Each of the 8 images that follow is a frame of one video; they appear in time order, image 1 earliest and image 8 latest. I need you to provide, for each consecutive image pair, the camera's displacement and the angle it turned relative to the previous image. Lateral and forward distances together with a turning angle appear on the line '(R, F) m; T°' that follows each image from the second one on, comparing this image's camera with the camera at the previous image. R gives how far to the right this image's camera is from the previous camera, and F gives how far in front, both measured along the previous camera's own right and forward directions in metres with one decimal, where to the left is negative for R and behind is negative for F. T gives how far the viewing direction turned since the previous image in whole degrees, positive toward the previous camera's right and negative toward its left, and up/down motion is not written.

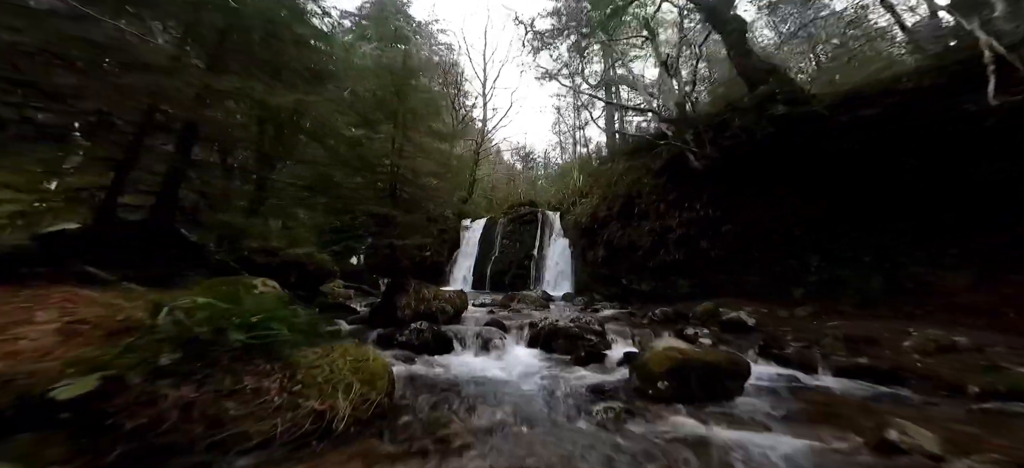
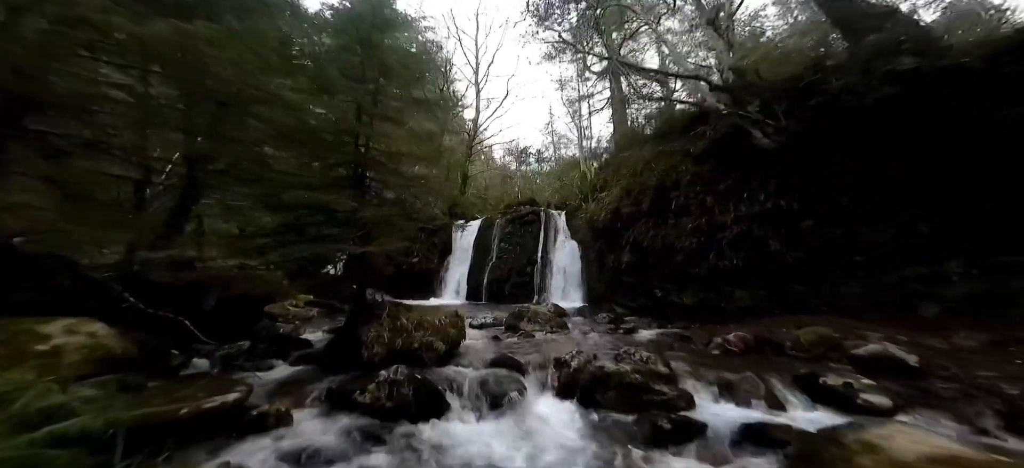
(-0.4, +2.1) m; +2°
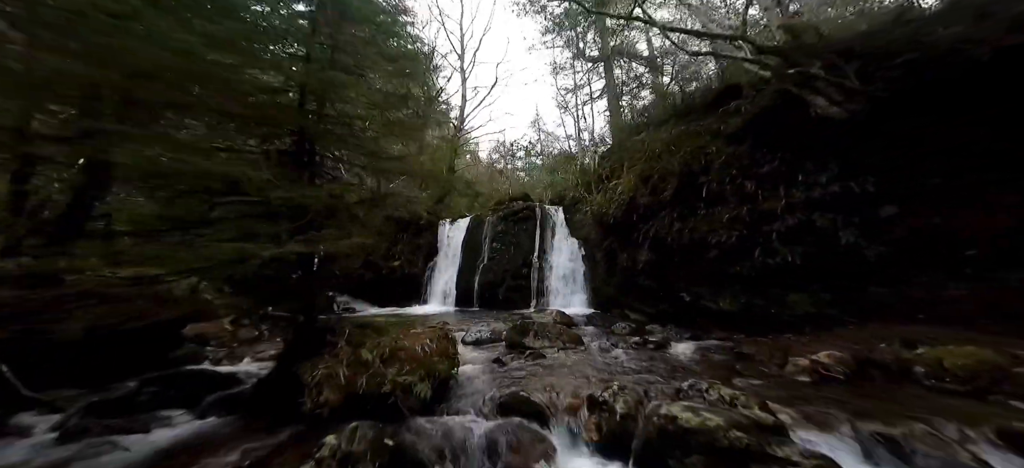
(-0.3, +1.5) m; +3°
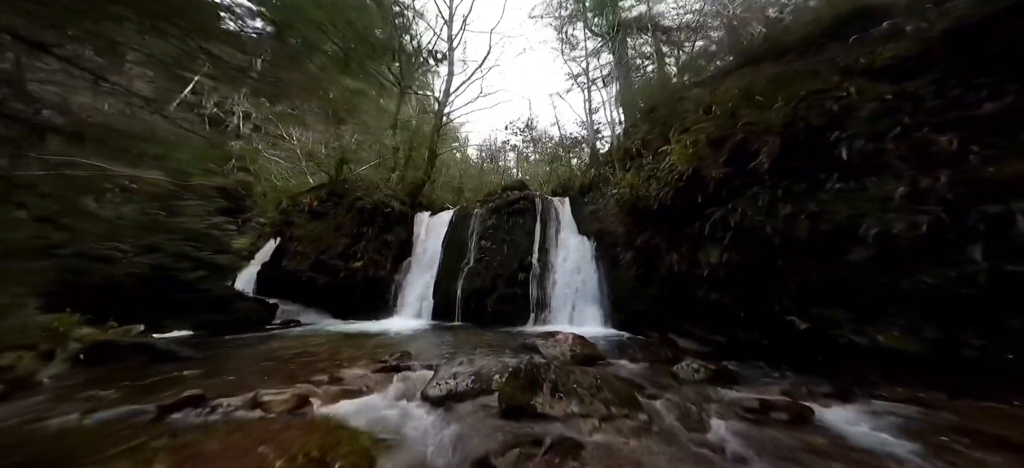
(-0.2, +2.9) m; +2°
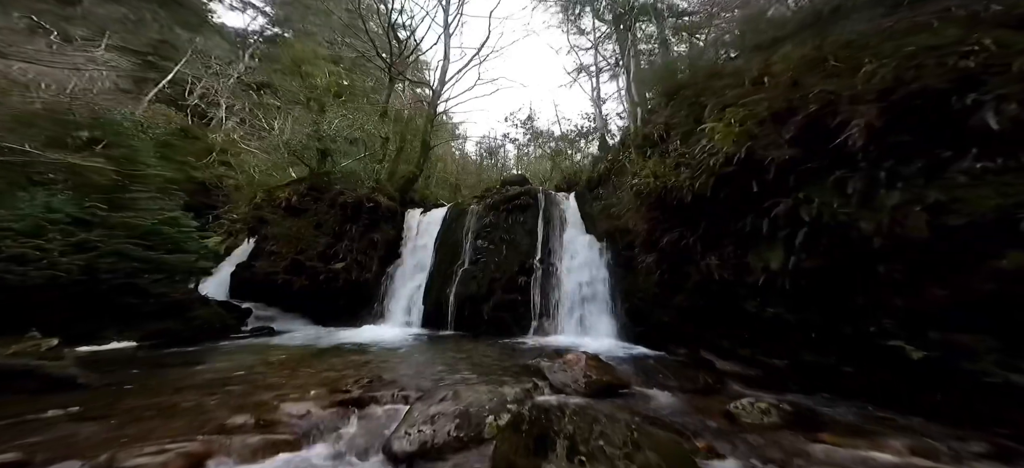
(0.0, +1.2) m; 0°
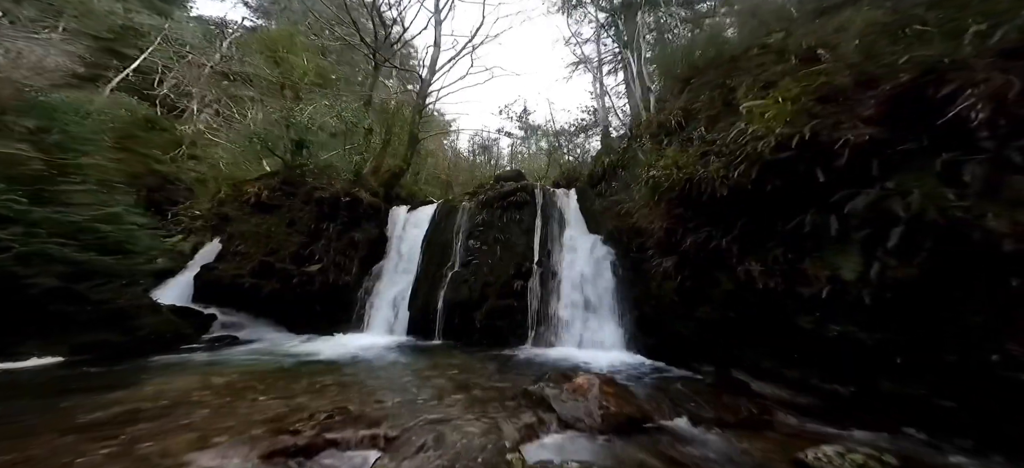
(-0.1, +0.9) m; +2°
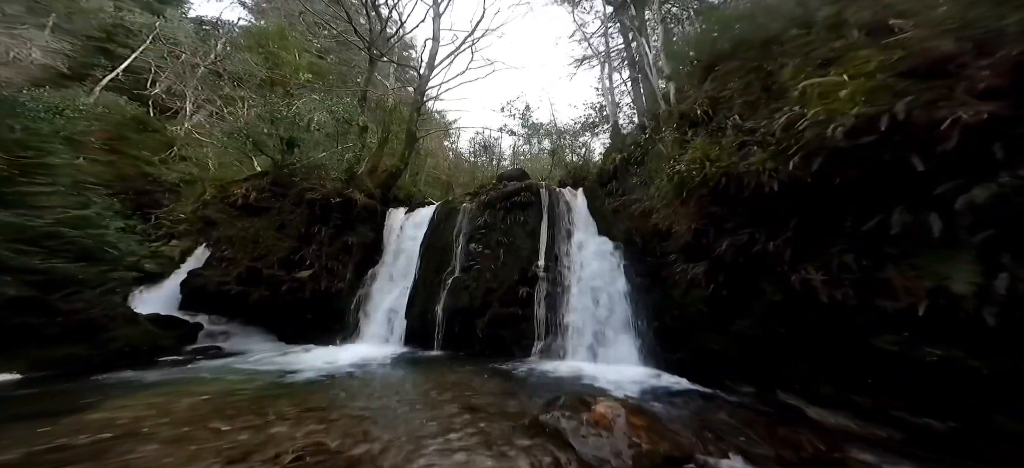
(-0.1, +0.6) m; 0°
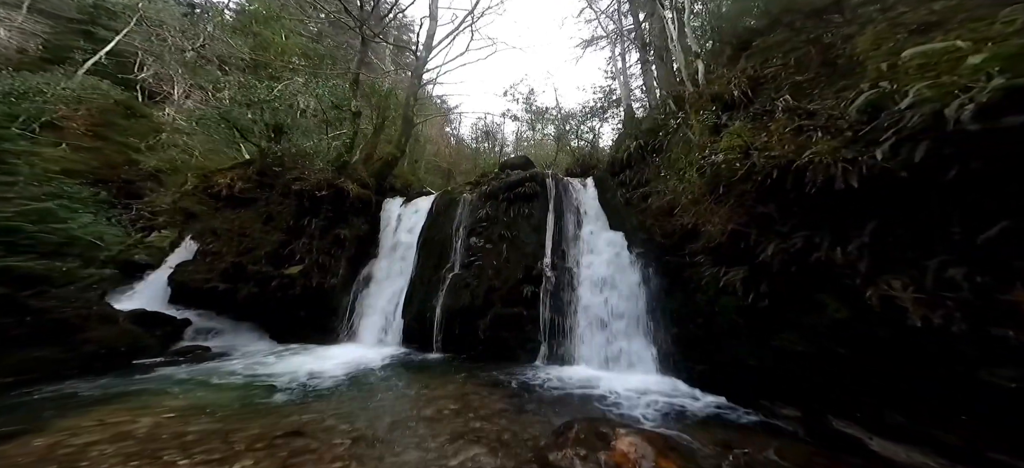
(-0.1, +0.7) m; 0°
